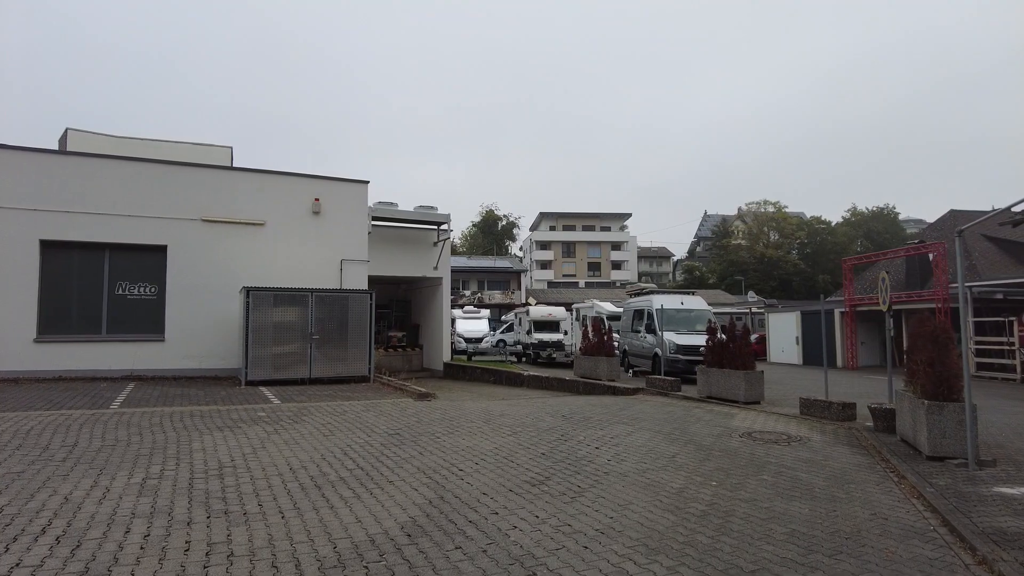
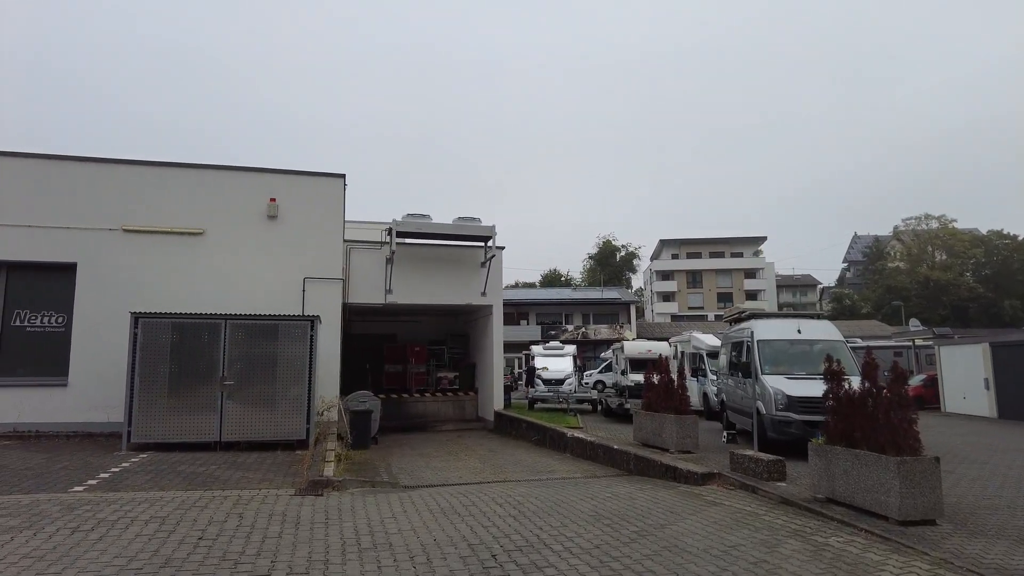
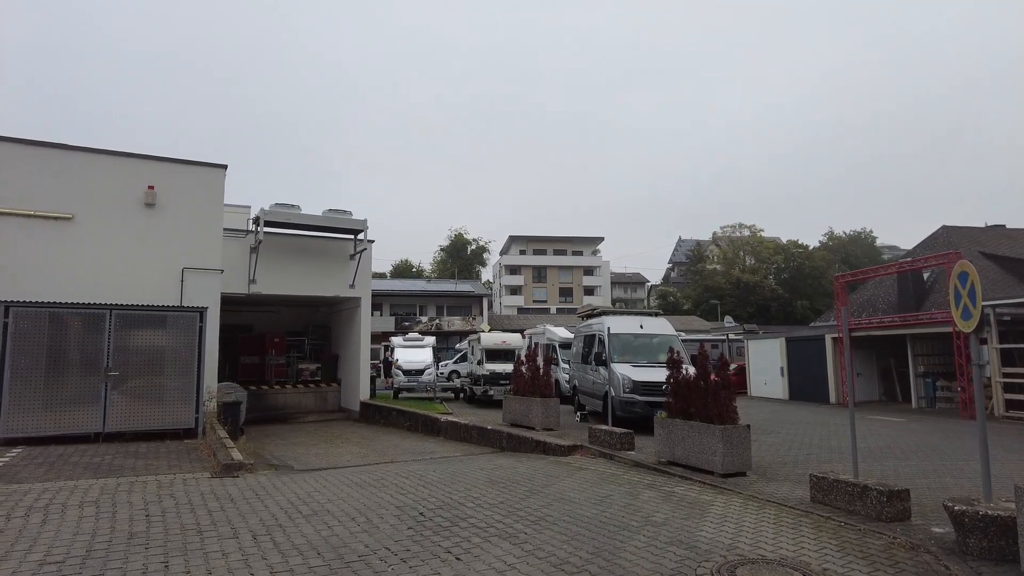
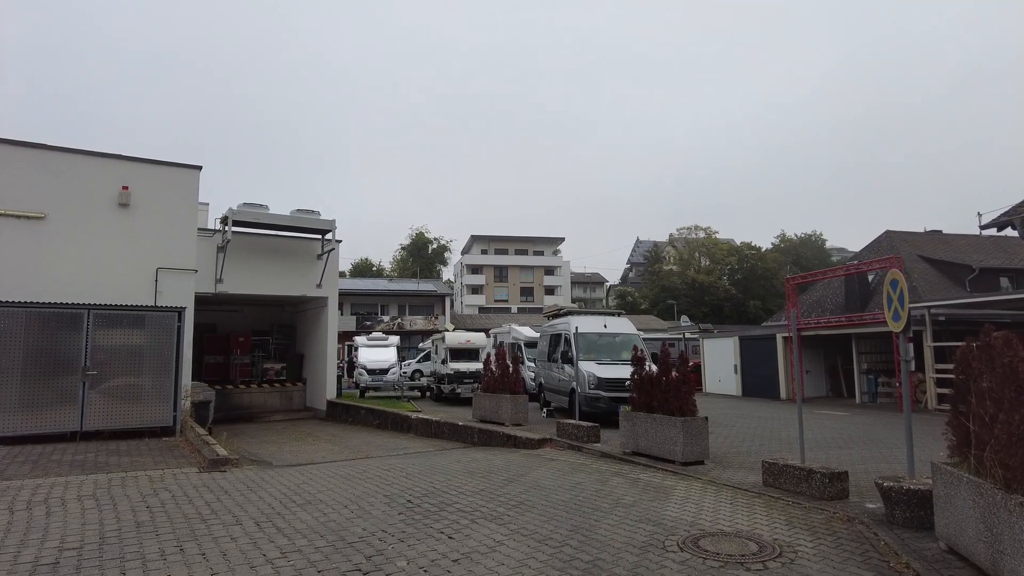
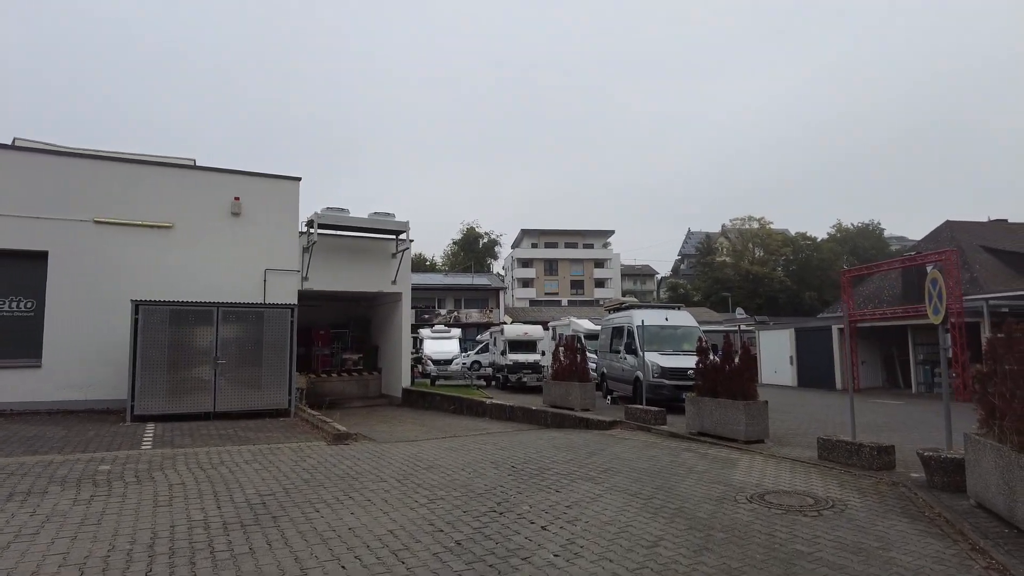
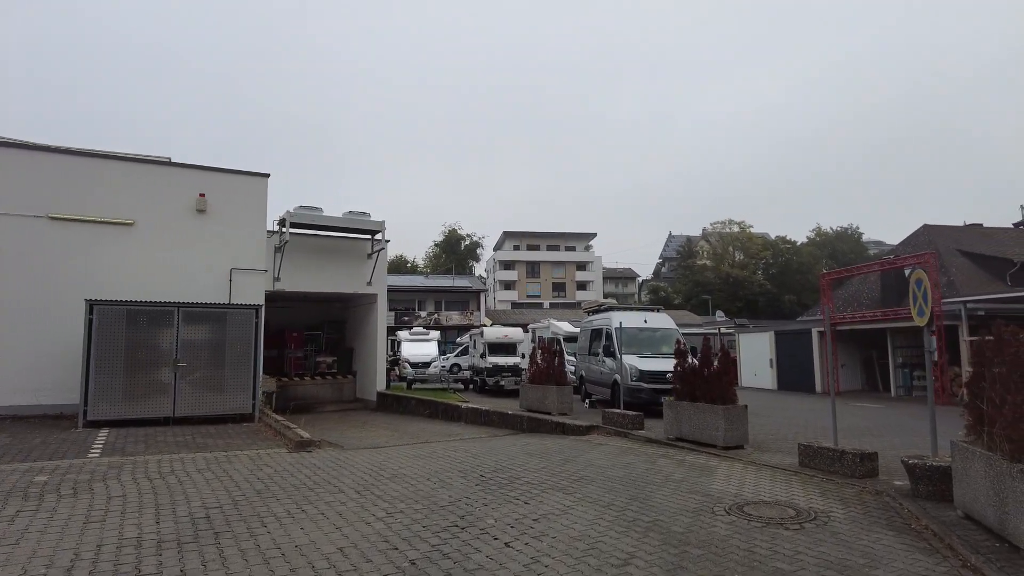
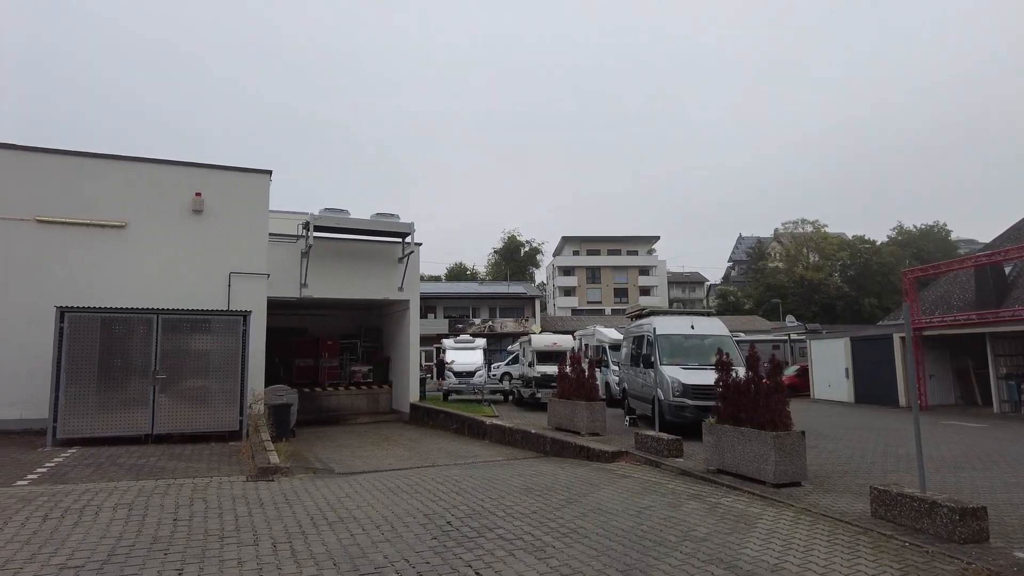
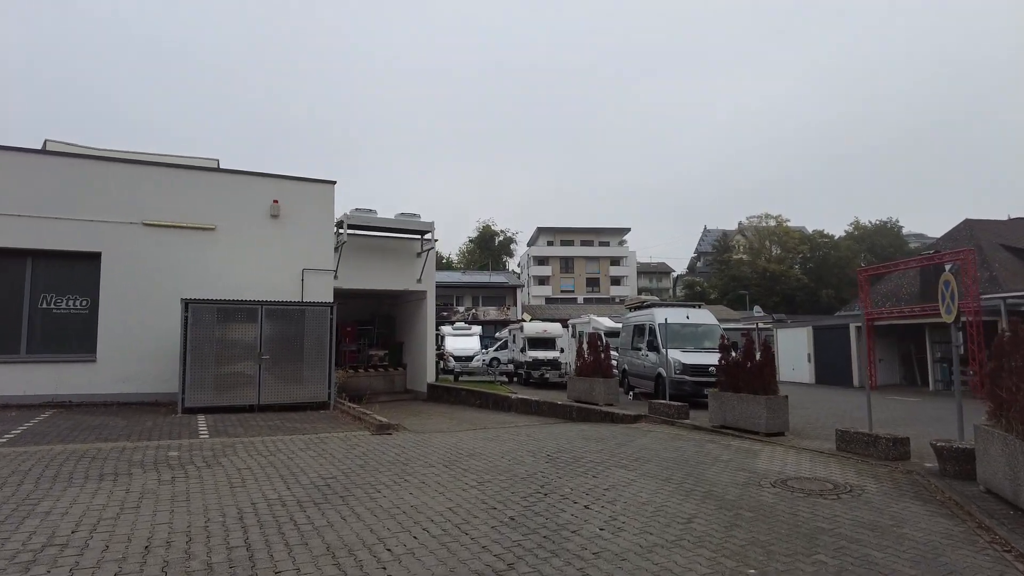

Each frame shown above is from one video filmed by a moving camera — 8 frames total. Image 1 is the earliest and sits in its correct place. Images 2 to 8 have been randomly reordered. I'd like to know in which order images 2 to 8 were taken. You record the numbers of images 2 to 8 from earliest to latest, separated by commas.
8, 5, 6, 4, 3, 7, 2
